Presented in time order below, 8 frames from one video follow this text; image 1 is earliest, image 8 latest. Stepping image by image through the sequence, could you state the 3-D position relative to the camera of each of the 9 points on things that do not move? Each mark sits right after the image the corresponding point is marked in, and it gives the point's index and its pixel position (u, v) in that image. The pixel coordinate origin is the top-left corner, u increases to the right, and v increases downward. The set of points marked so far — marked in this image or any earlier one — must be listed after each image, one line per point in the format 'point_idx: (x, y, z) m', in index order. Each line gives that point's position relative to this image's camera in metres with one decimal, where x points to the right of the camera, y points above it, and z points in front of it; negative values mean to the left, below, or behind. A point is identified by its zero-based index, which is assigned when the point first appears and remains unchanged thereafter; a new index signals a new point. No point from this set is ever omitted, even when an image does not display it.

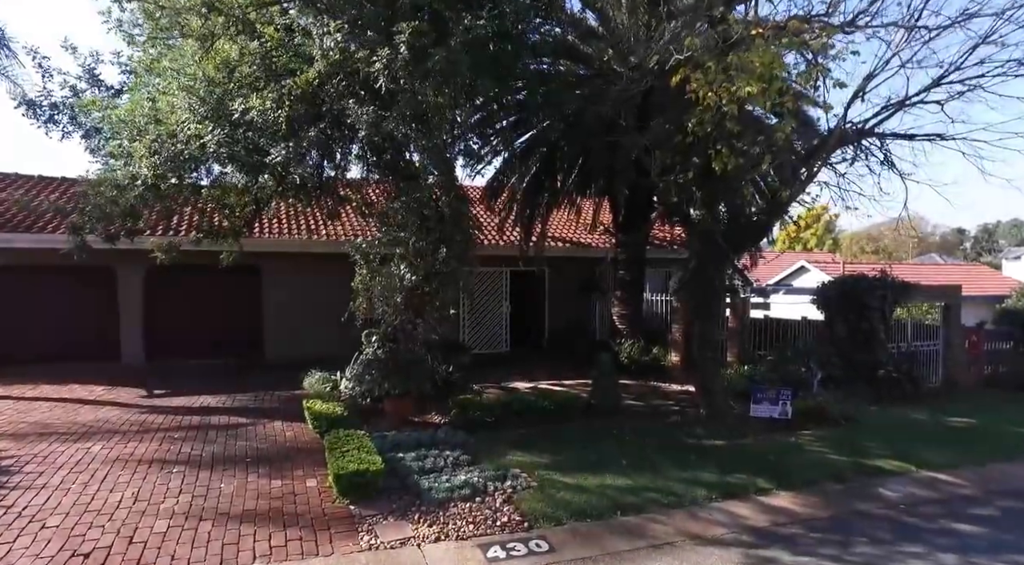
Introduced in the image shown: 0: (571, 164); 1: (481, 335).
0: (+1.1, +2.3, +11.5) m
1: (-0.7, -1.3, +14.5) m
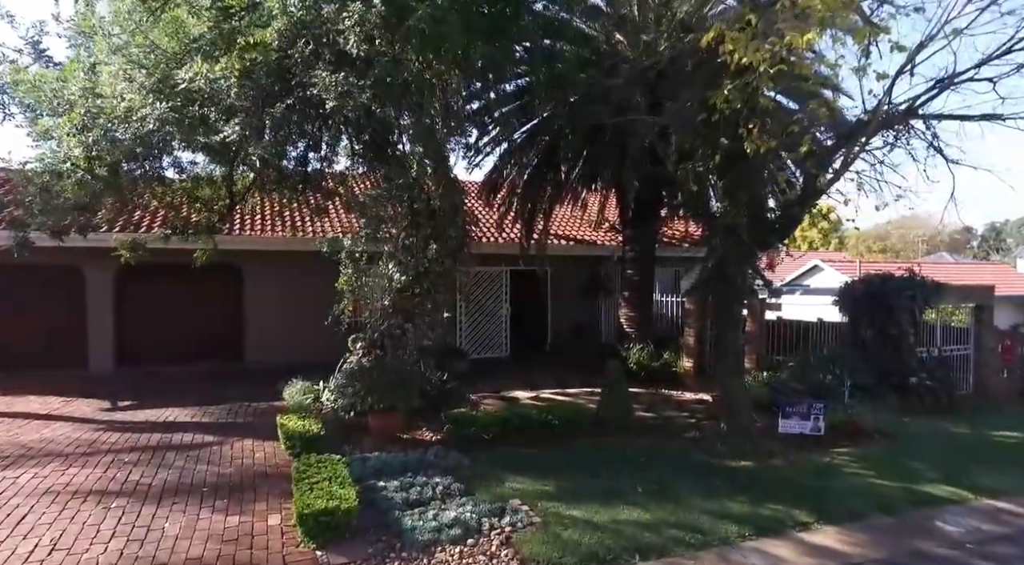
0: (+1.1, +2.3, +10.6) m
1: (-0.7, -1.3, +13.7) m
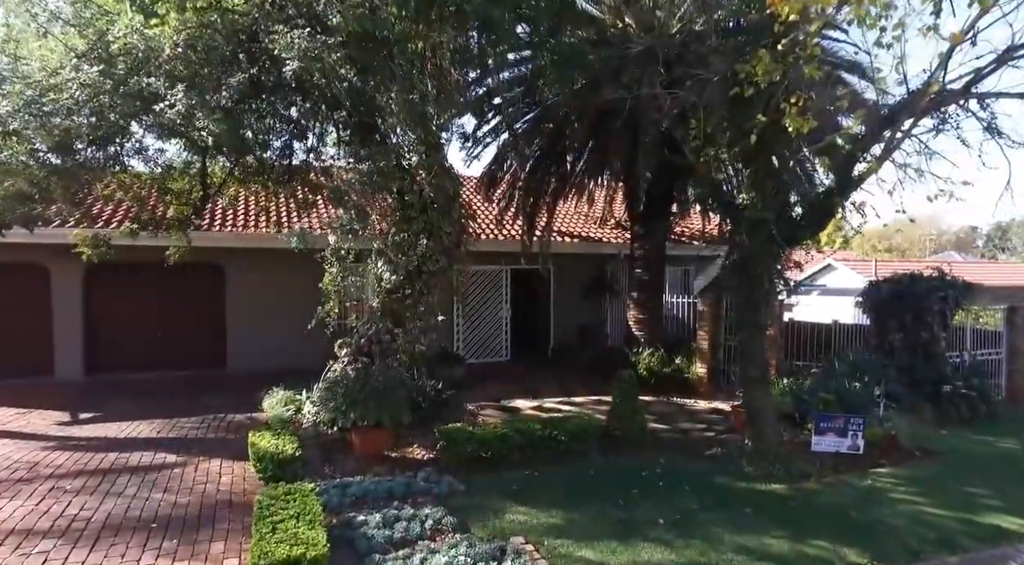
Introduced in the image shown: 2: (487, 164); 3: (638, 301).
0: (+1.2, +2.3, +9.8) m
1: (-0.7, -1.3, +12.9) m
2: (-0.4, +2.1, +10.7) m
3: (+2.4, -0.4, +11.5) m
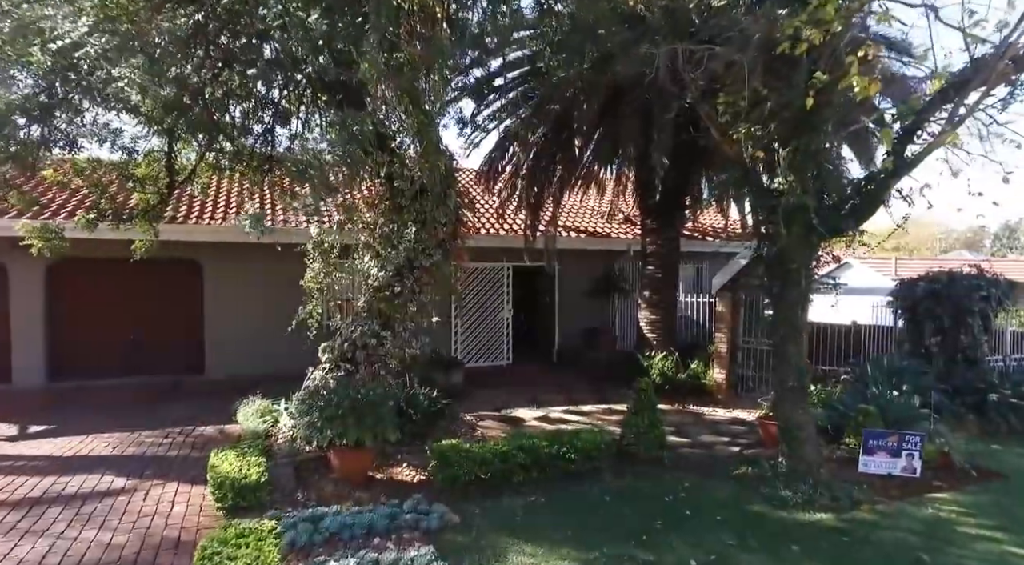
0: (+1.2, +2.4, +9.0) m
1: (-0.7, -1.3, +12.1) m
2: (-0.4, +2.1, +9.9) m
3: (+2.5, -0.3, +10.7) m
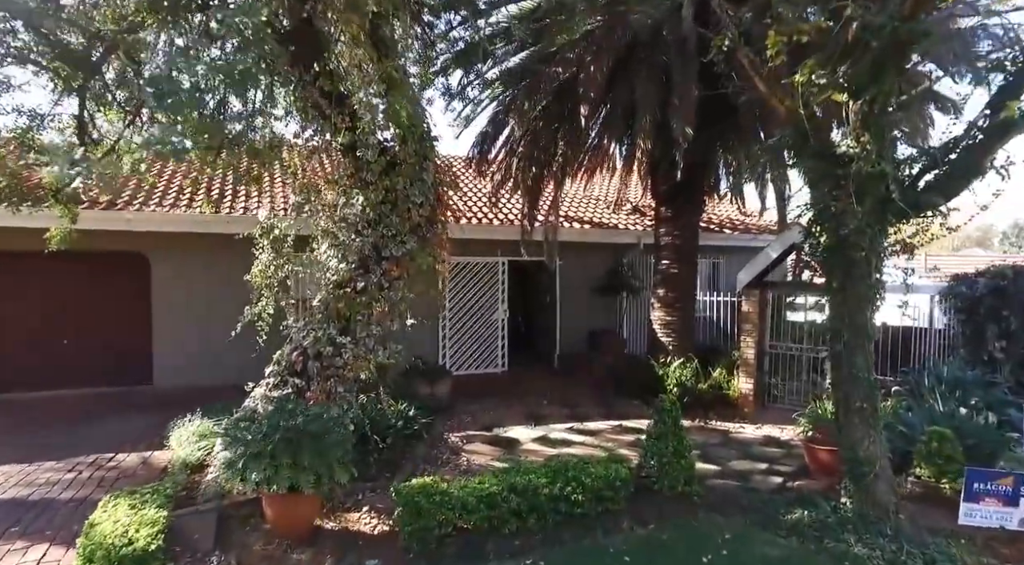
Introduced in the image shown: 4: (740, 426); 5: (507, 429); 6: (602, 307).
0: (+1.1, +2.4, +7.7) m
1: (-0.8, -1.2, +10.7) m
2: (-0.5, +2.2, +8.5) m
3: (+2.4, -0.3, +9.4) m
4: (+3.1, -2.0, +8.2) m
5: (-0.1, -1.8, +7.5) m
6: (+1.8, -0.5, +12.2) m
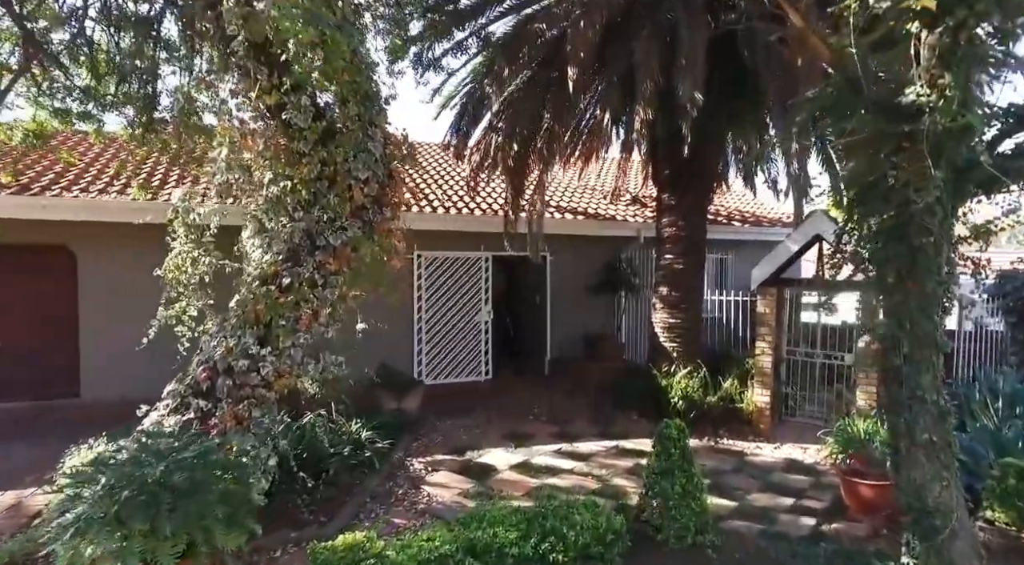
0: (+0.9, +2.4, +6.5) m
1: (-1.0, -1.2, +9.6) m
2: (-0.7, +2.2, +7.4) m
3: (+2.1, -0.2, +8.2) m
4: (+2.9, -1.9, +7.0) m
5: (-0.3, -1.8, +6.3) m
6: (+1.6, -0.5, +11.0) m
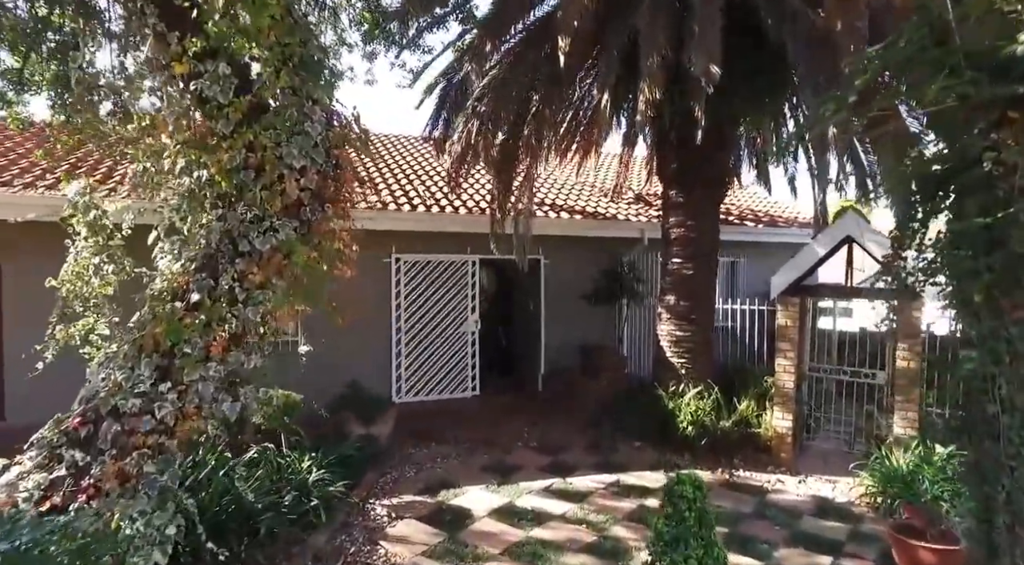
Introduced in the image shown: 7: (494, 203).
0: (+0.7, +2.4, +5.6) m
1: (-1.2, -1.3, +8.7) m
2: (-0.9, +2.1, +6.5) m
3: (+2.0, -0.3, +7.3) m
4: (+2.7, -2.0, +6.1) m
5: (-0.5, -1.9, +5.4) m
6: (+1.4, -0.6, +10.1) m
7: (-0.2, +1.0, +7.1) m
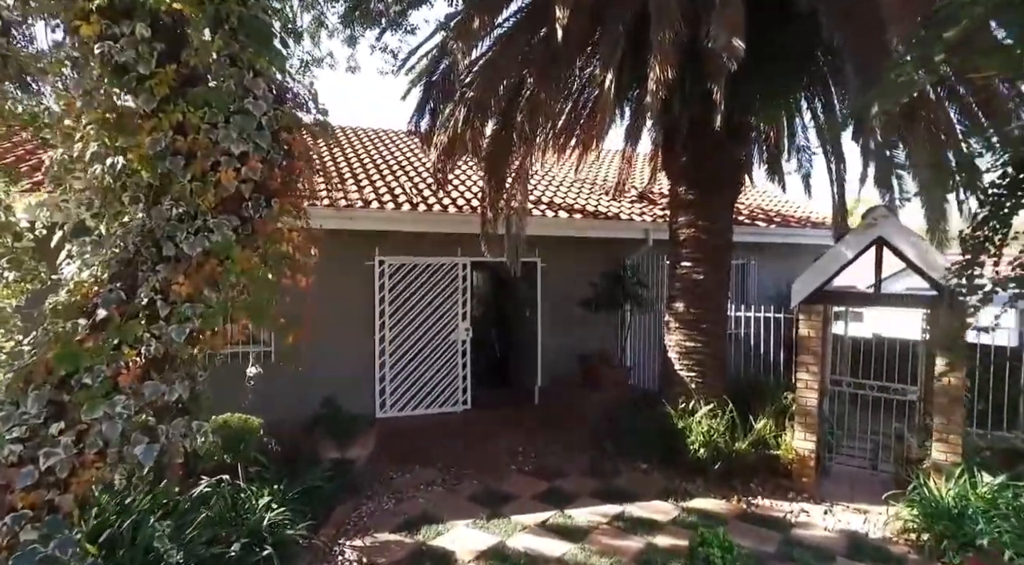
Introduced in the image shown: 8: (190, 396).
0: (+0.6, +2.3, +4.9) m
1: (-1.2, -1.4, +8.0) m
2: (-1.0, +2.1, +5.8) m
3: (+1.9, -0.4, +6.6) m
4: (+2.6, -2.1, +5.4) m
5: (-0.6, -2.0, +4.7) m
6: (+1.4, -0.6, +9.4) m
7: (-0.3, +0.9, +6.5) m
8: (-1.6, -0.6, +3.0) m
